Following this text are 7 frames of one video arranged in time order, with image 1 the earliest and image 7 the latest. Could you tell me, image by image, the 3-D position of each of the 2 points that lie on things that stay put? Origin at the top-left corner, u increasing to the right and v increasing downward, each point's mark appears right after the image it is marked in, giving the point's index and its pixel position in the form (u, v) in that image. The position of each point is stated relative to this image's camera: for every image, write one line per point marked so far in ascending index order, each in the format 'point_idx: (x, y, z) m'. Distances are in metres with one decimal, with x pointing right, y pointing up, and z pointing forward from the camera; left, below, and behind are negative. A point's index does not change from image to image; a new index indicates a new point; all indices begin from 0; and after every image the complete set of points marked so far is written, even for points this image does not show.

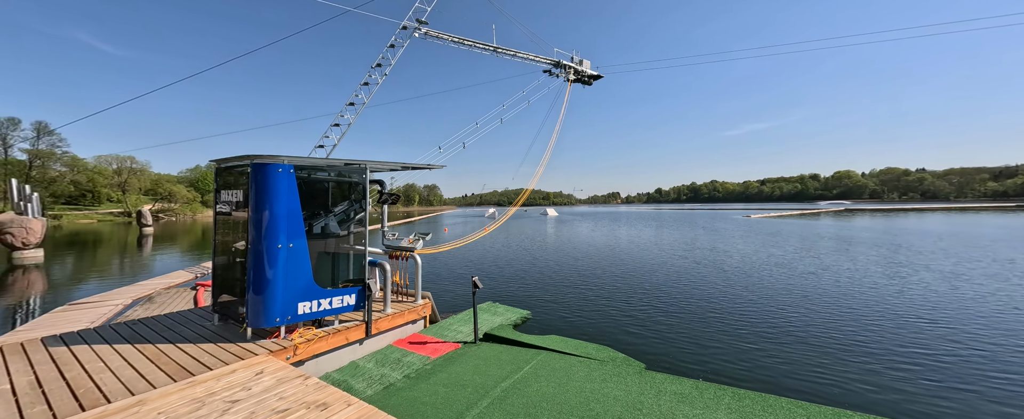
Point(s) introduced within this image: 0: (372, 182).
0: (-2.5, +0.5, +5.7) m
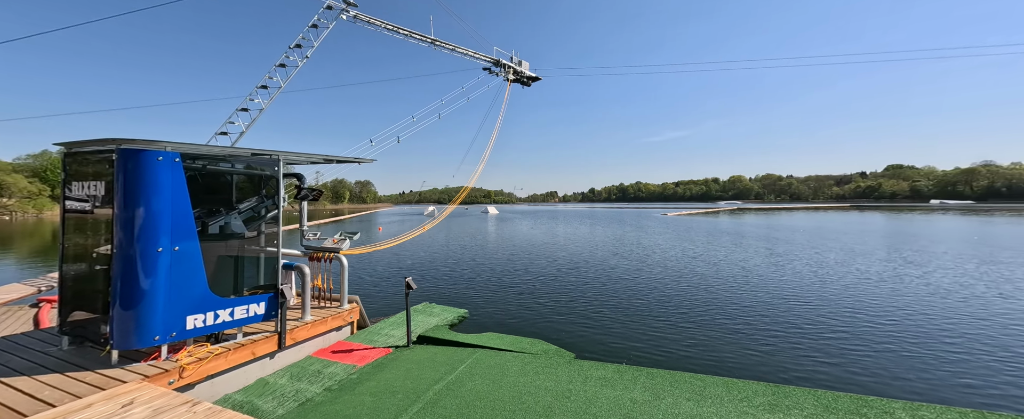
0: (-3.6, +0.5, +5.1) m
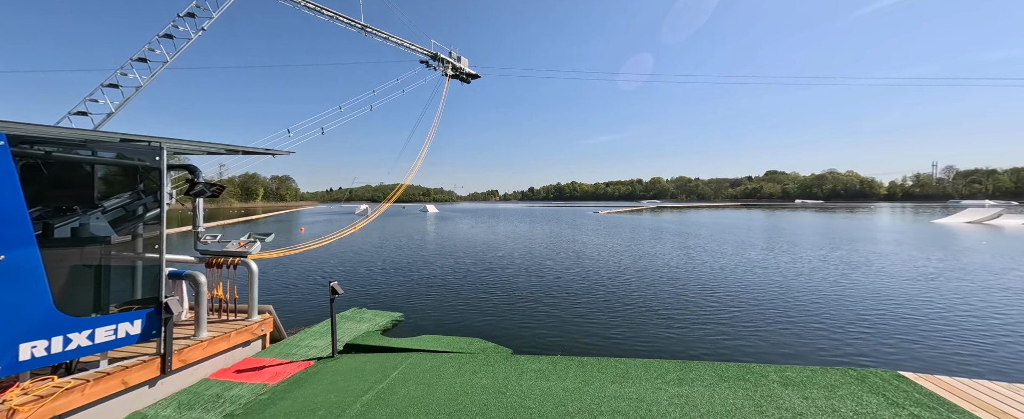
0: (-4.5, +0.5, +4.3) m
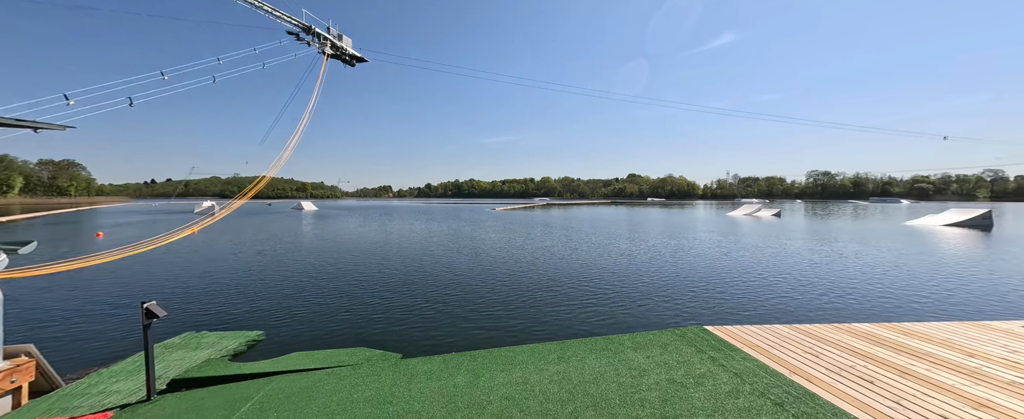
0: (-5.5, +1.1, +2.5) m
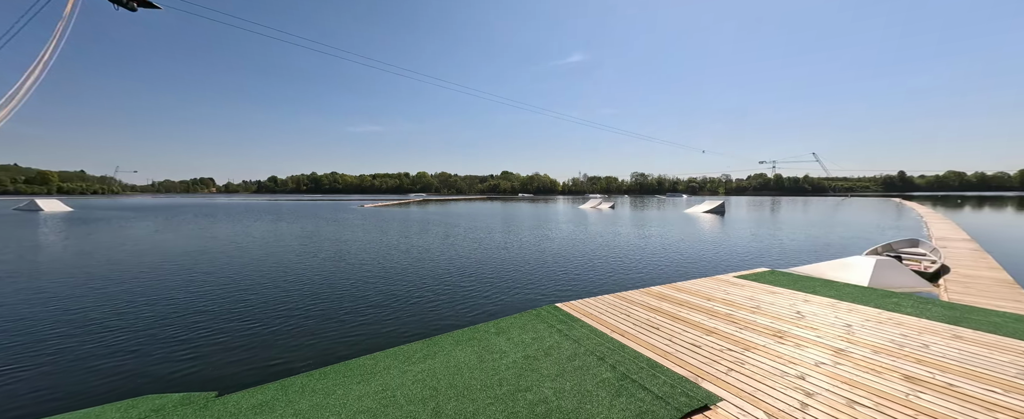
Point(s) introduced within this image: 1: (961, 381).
0: (-6.2, +0.9, +0.2) m
1: (+5.8, -2.2, +4.1) m
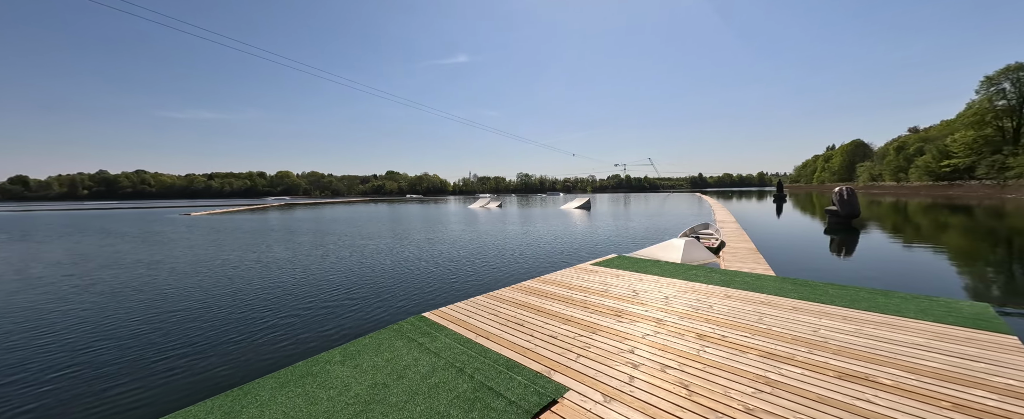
0: (-6.3, +0.7, -2.4) m
1: (+3.7, -2.1, +5.4) m
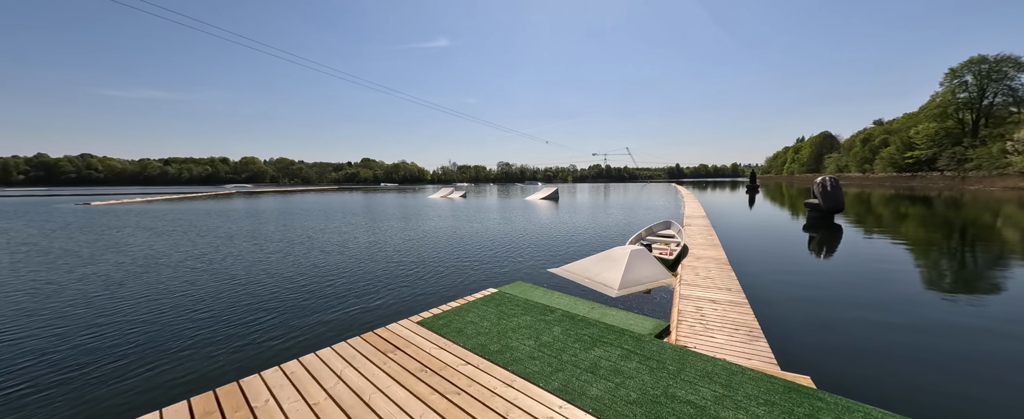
0: (-9.8, +0.2, -8.2) m
1: (-0.3, -2.4, +0.4) m
